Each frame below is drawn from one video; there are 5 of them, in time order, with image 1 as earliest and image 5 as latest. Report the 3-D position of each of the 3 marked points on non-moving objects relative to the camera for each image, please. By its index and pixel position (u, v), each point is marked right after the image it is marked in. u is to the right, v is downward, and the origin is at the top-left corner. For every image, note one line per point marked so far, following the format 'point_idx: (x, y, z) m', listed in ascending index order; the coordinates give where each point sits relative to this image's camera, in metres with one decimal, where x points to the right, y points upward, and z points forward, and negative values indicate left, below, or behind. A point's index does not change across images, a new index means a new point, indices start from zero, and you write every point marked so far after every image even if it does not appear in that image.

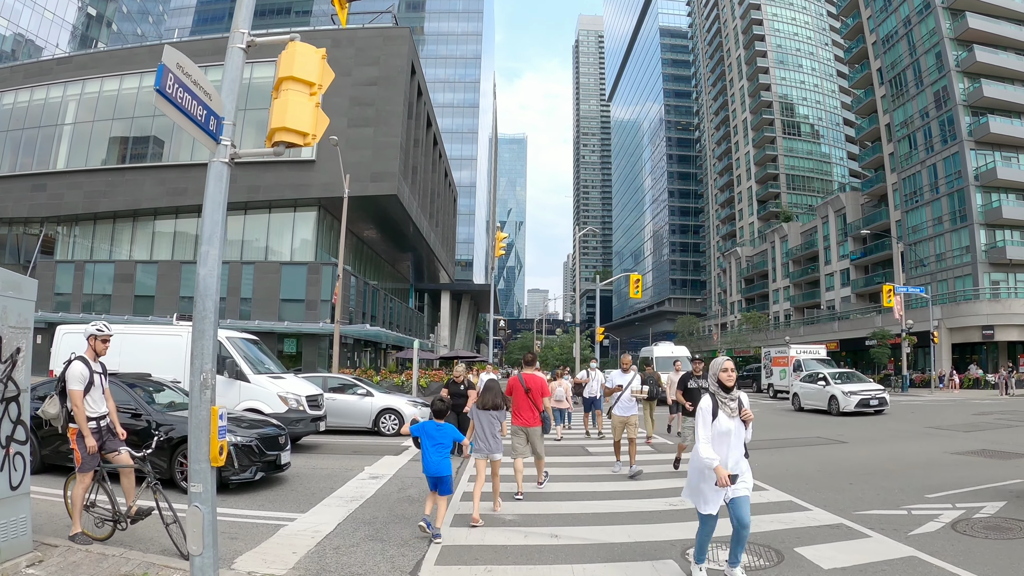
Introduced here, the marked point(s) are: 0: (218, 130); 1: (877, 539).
0: (-2.1, +1.1, +4.1) m
1: (+3.2, -2.2, +5.2) m
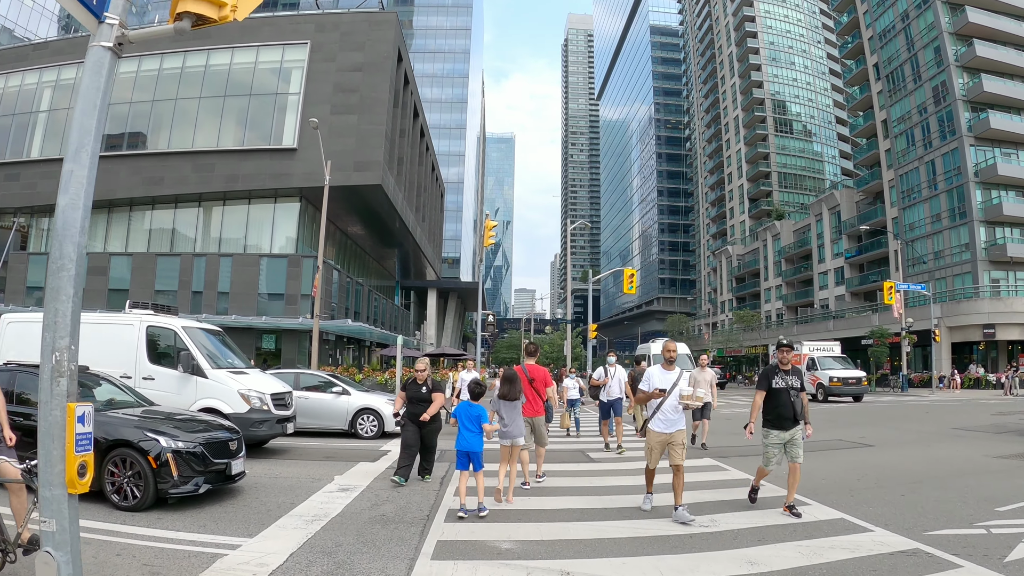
0: (-2.0, +1.4, +3.0) m
1: (+3.2, -2.0, +4.2) m
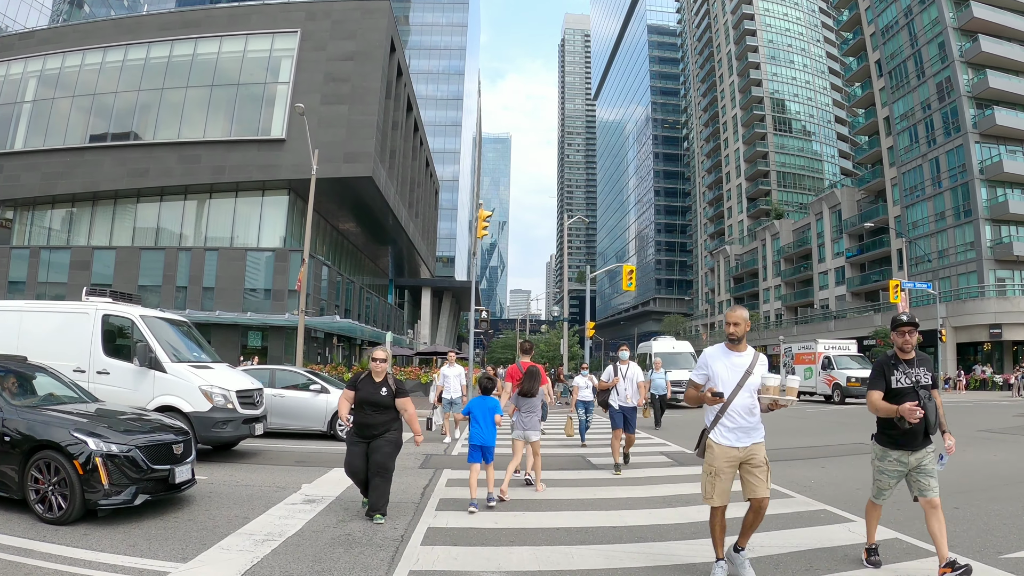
0: (-2.1, +1.6, +2.1) m
1: (+3.1, -1.8, +3.4) m
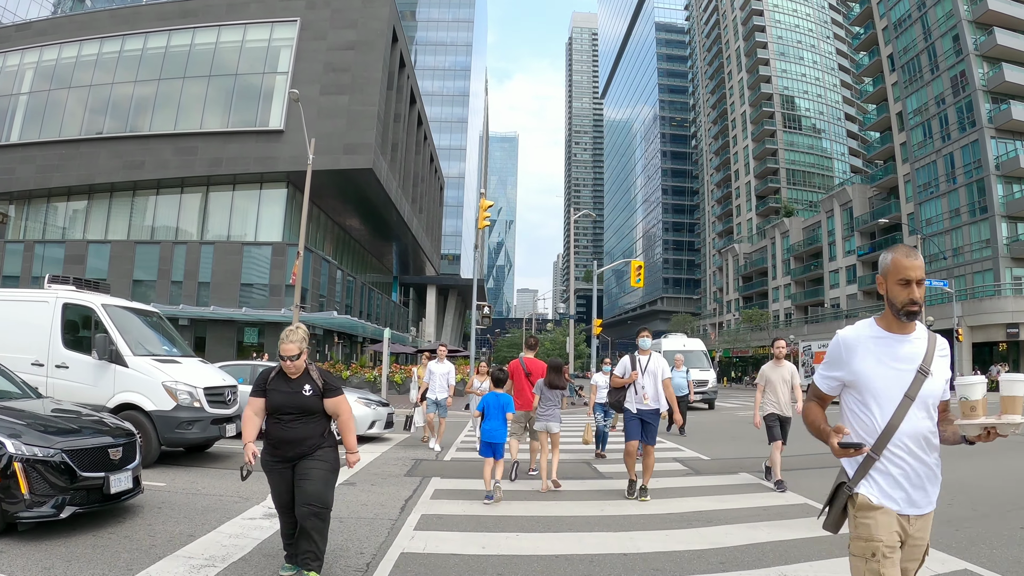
0: (-2.1, +1.7, +1.3) m
1: (+3.1, -1.7, +2.5) m
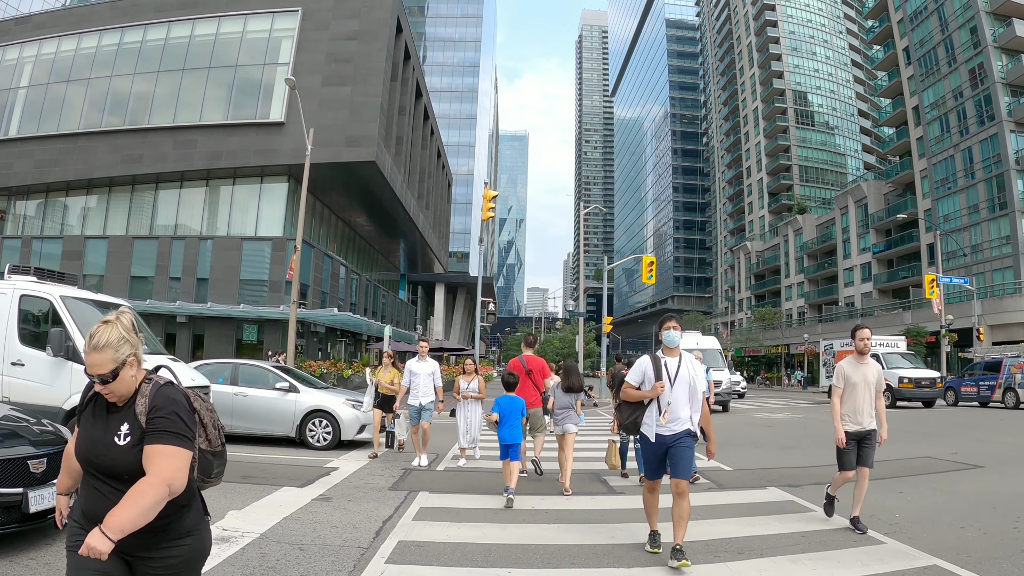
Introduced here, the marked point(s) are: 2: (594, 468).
0: (-2.2, +1.8, +0.6) m
1: (+3.0, -1.6, +1.7) m
2: (+1.1, -2.4, +8.2) m
